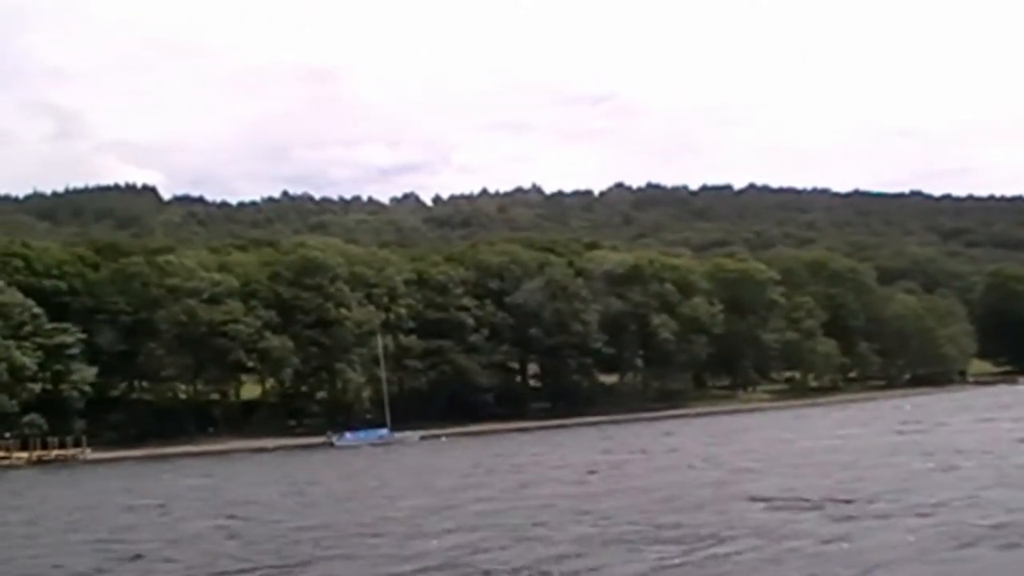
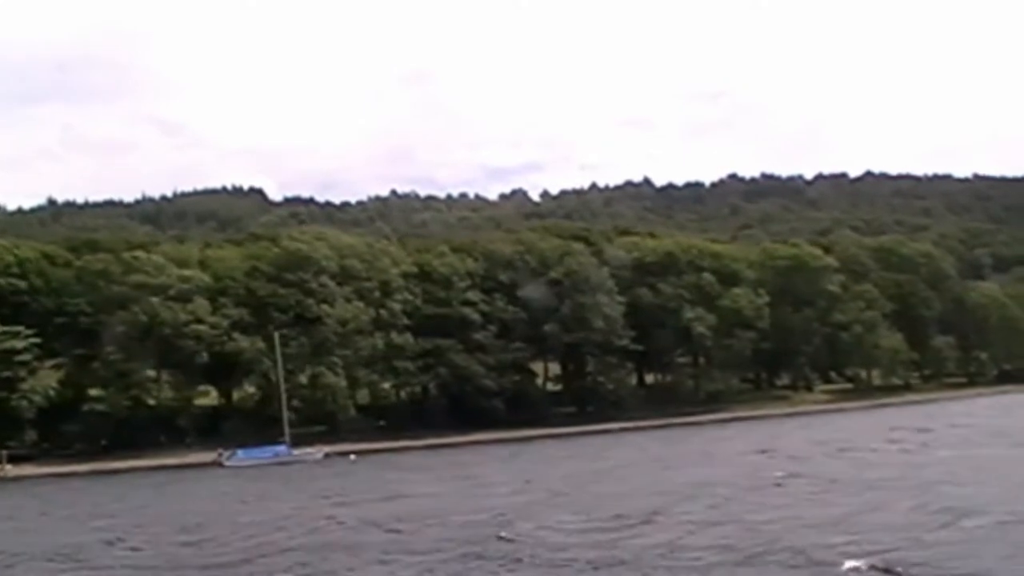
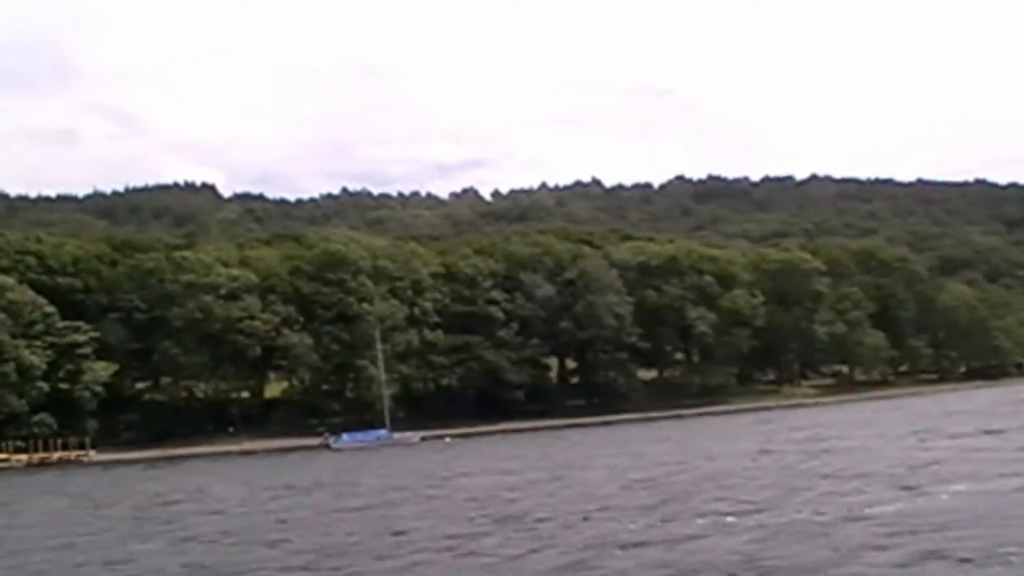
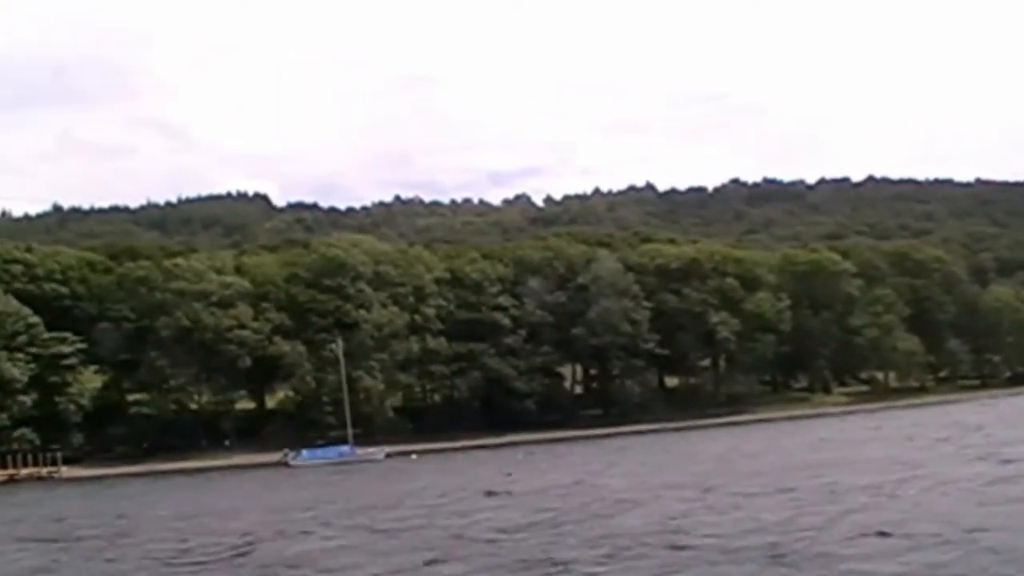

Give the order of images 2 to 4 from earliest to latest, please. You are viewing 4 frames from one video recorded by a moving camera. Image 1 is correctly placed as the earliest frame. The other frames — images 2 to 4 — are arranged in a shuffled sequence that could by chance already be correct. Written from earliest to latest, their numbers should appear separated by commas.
3, 4, 2
